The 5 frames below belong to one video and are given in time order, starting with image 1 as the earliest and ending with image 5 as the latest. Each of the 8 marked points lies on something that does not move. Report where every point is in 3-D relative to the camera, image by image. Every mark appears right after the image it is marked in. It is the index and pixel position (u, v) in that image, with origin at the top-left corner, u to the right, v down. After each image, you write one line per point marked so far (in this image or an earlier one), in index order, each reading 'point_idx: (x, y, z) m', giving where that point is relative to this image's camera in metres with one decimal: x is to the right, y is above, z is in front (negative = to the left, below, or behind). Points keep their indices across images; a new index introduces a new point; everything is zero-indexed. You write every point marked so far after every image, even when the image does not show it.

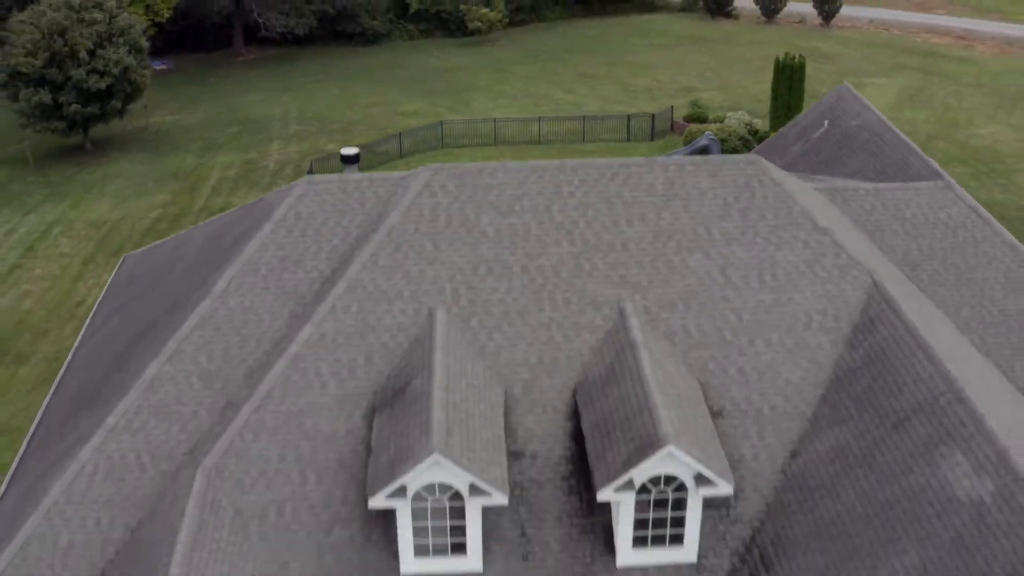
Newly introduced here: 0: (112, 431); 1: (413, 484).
0: (-6.2, -2.2, +15.4) m
1: (-1.3, -2.6, +13.4) m
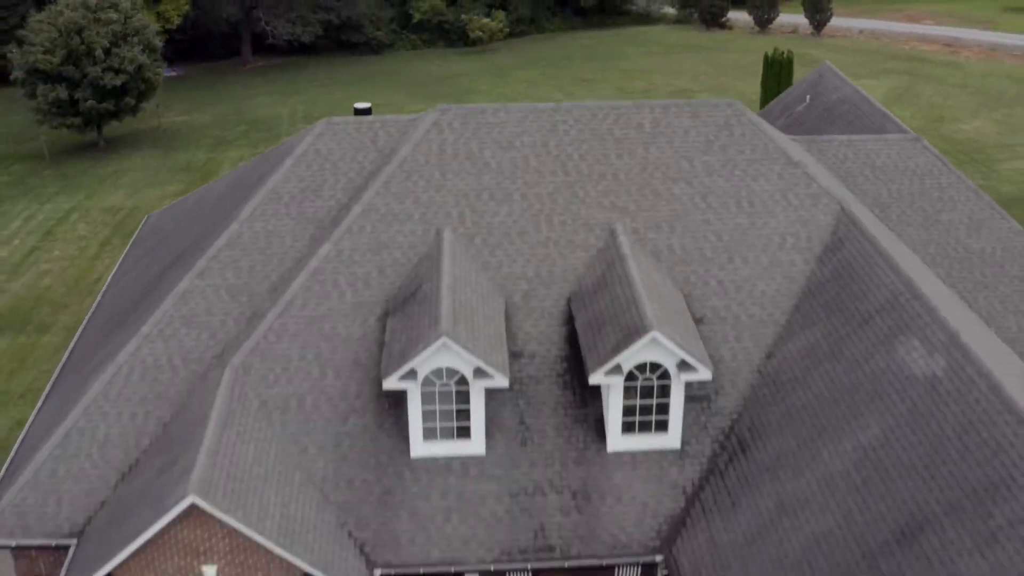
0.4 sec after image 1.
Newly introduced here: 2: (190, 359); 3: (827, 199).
0: (-6.2, -0.9, +16.9) m
1: (-1.3, -1.2, +14.8) m
2: (-5.4, -1.2, +16.7) m
3: (+5.7, +1.6, +18.2) m
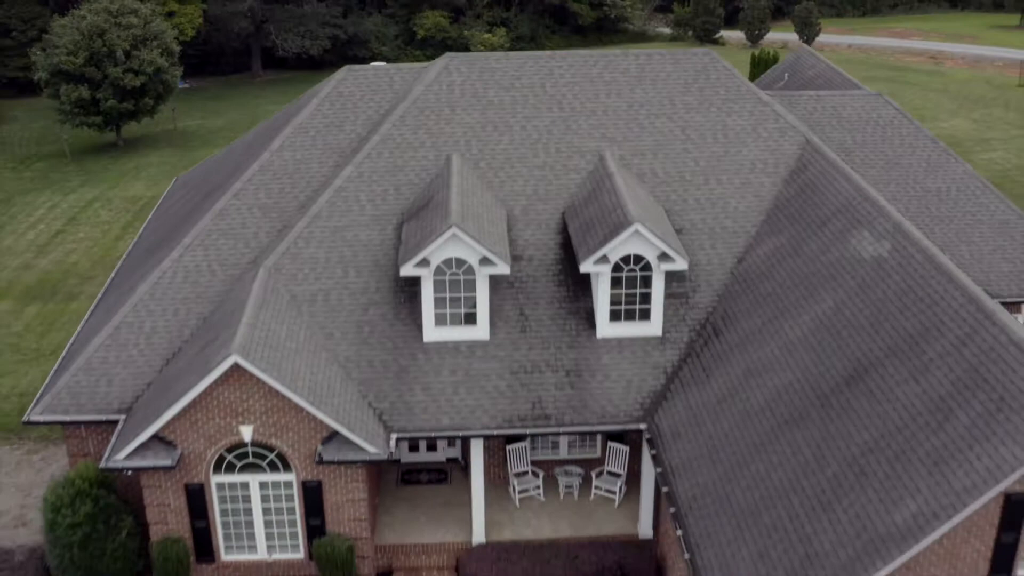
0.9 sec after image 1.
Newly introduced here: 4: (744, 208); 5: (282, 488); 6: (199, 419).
0: (-6.2, +0.8, +19.0) m
1: (-1.3, +0.5, +16.9) m
2: (-5.4, +0.4, +18.8) m
3: (+5.7, +3.2, +20.4) m
4: (+4.5, +1.6, +19.4) m
5: (-3.8, -3.3, +16.6) m
6: (-5.0, -2.1, +15.9) m
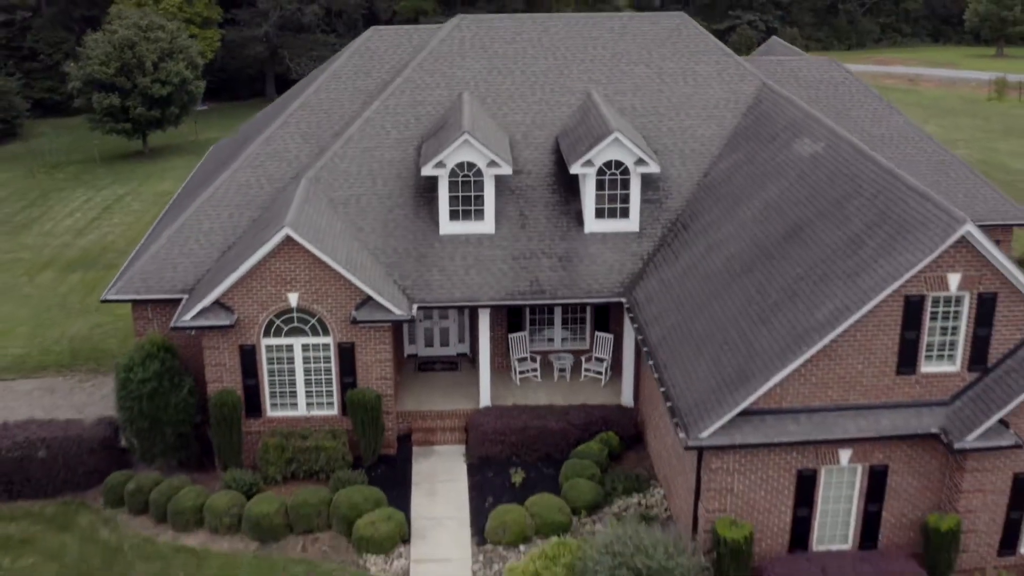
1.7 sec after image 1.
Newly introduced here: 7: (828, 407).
0: (-6.1, +2.8, +22.4) m
1: (-1.3, +2.6, +20.3) m
2: (-5.3, +2.4, +22.1) m
3: (+5.8, +5.1, +23.9) m
4: (+4.5, +3.5, +22.8) m
5: (-3.8, -1.2, +19.8) m
6: (-5.0, 0.0, +19.2) m
7: (+4.9, -1.8, +15.8) m
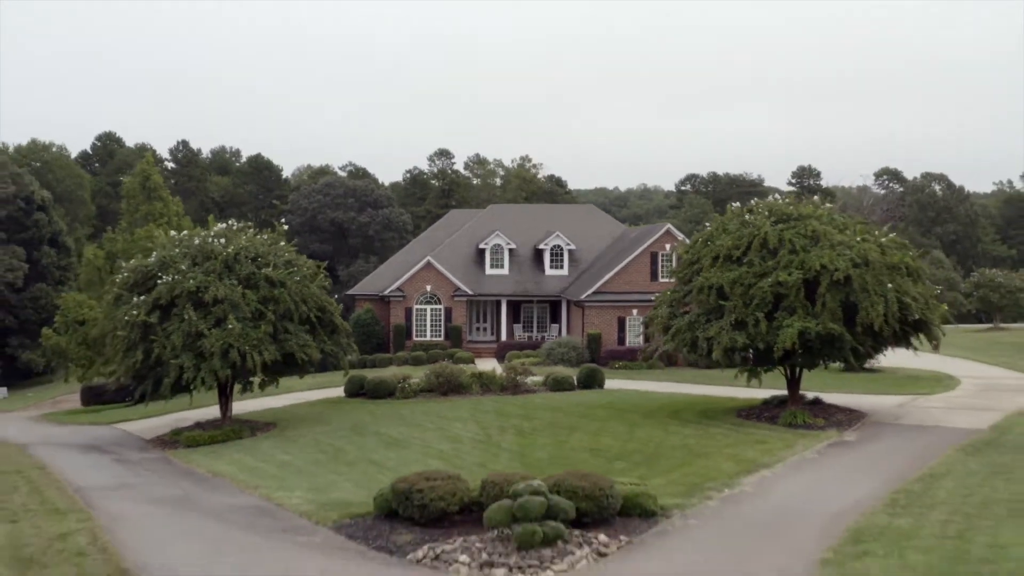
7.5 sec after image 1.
0: (-6.0, +1.8, +50.8) m
1: (-1.1, +2.3, +48.9) m
2: (-5.2, +1.5, +50.5) m
3: (+5.9, +3.3, +53.1) m
4: (+4.7, +2.3, +51.5) m
5: (-3.6, -1.1, +47.1) m
6: (-4.8, +0.3, +46.9) m
7: (+5.1, -0.2, +43.1) m
